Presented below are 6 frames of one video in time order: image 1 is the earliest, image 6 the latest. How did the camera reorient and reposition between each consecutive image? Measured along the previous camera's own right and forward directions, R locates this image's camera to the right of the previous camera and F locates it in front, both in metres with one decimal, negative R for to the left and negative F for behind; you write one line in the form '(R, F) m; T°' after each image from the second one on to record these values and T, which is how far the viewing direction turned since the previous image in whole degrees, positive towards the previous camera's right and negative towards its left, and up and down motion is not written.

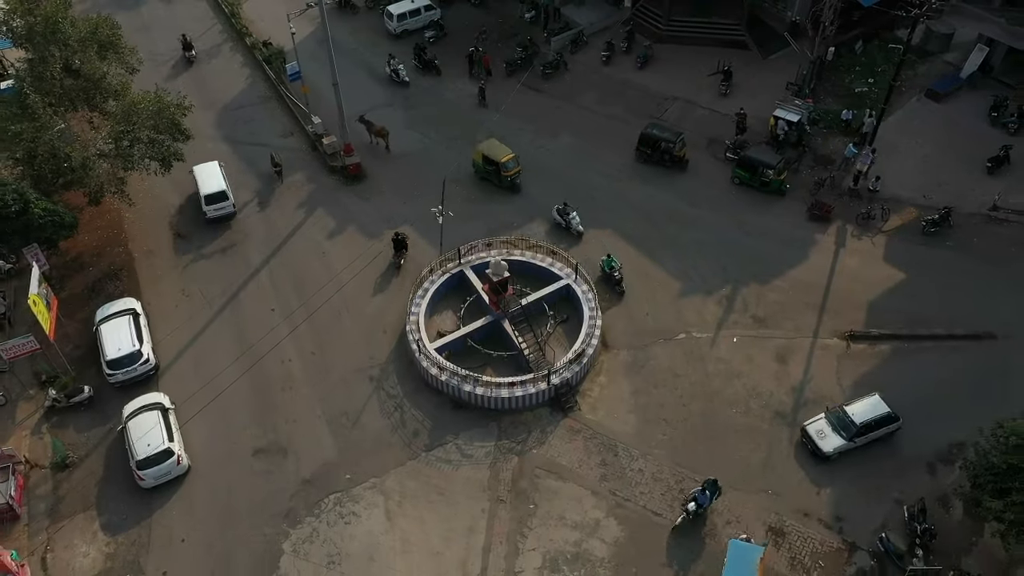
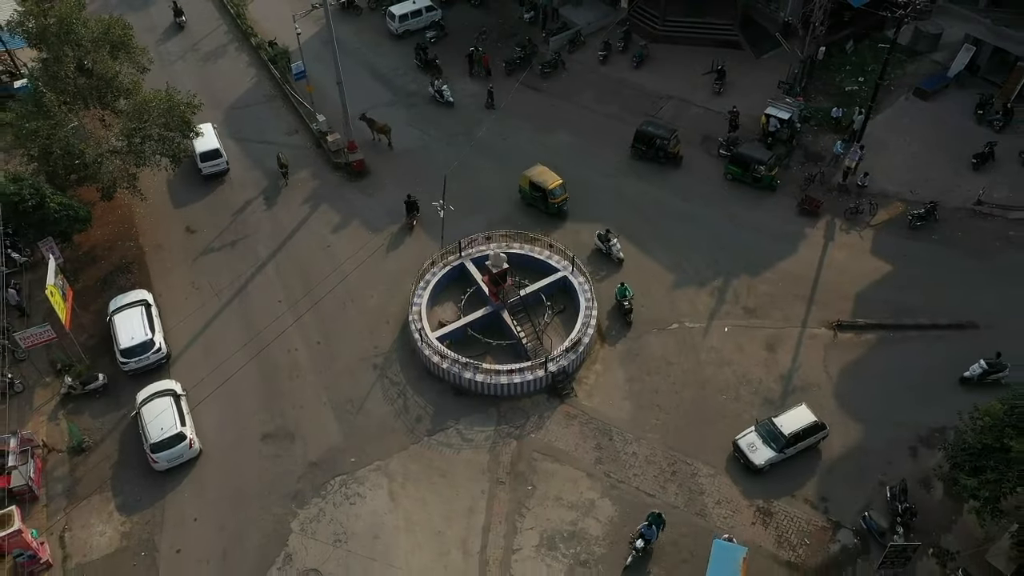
(+0.1, -1.1) m; 0°
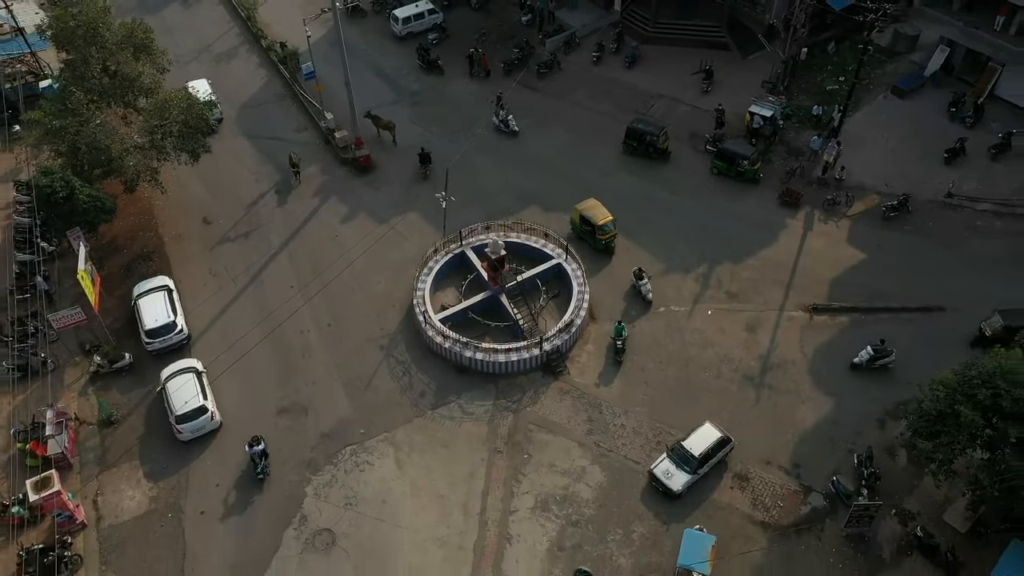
(+0.1, -2.2) m; 0°
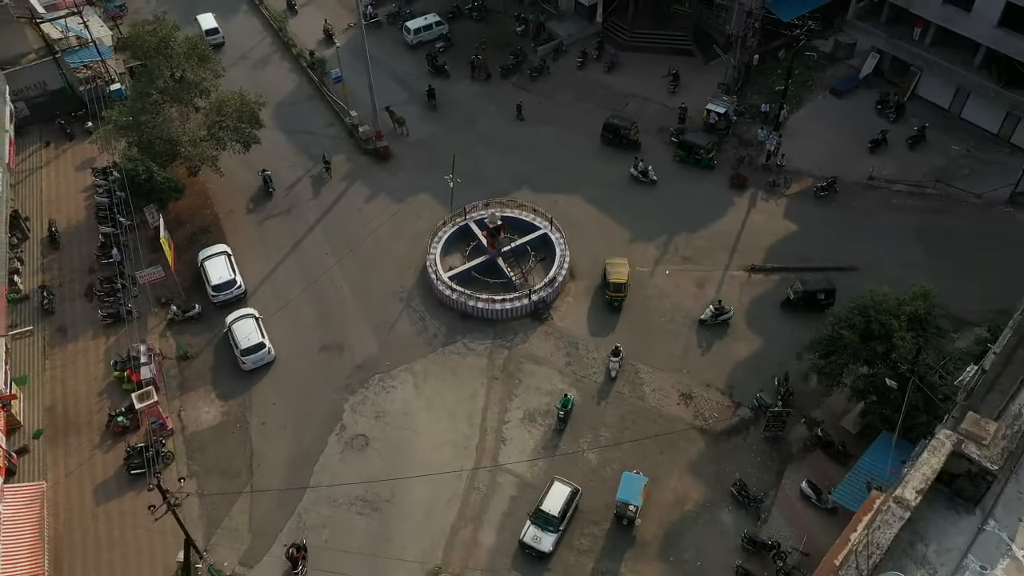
(+0.3, -7.5) m; 0°
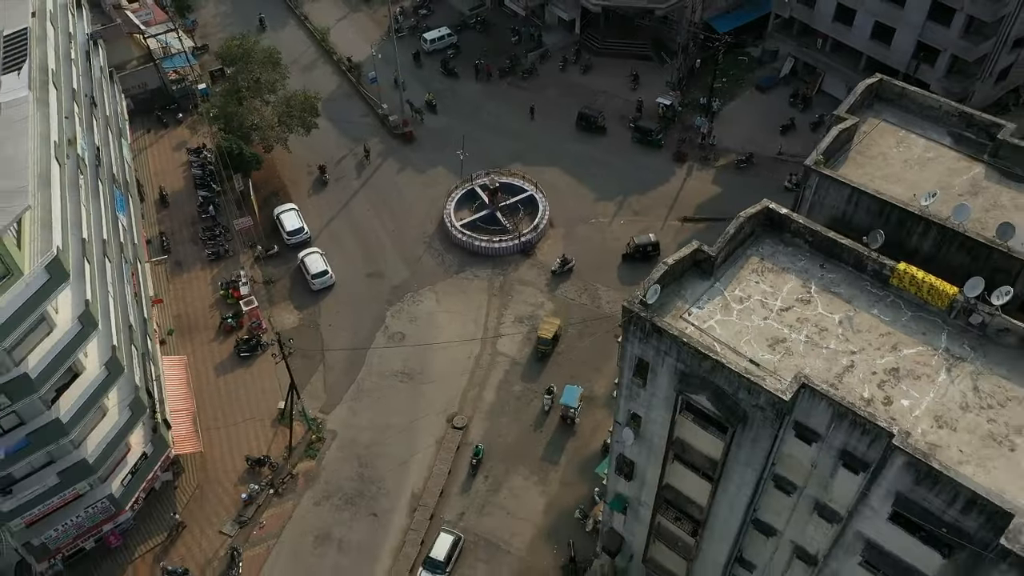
(+0.5, -13.9) m; 0°
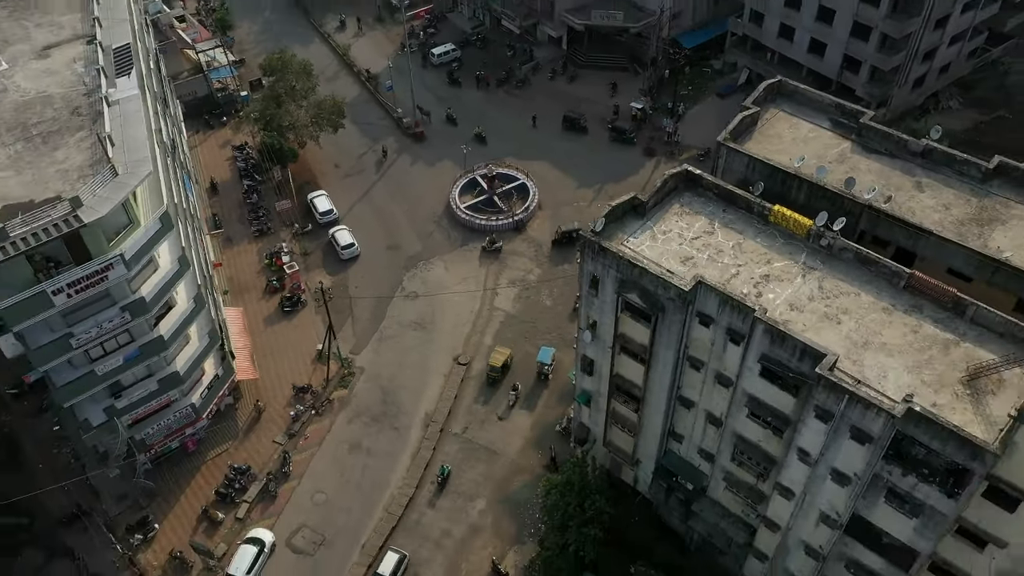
(+0.5, -10.3) m; 0°
